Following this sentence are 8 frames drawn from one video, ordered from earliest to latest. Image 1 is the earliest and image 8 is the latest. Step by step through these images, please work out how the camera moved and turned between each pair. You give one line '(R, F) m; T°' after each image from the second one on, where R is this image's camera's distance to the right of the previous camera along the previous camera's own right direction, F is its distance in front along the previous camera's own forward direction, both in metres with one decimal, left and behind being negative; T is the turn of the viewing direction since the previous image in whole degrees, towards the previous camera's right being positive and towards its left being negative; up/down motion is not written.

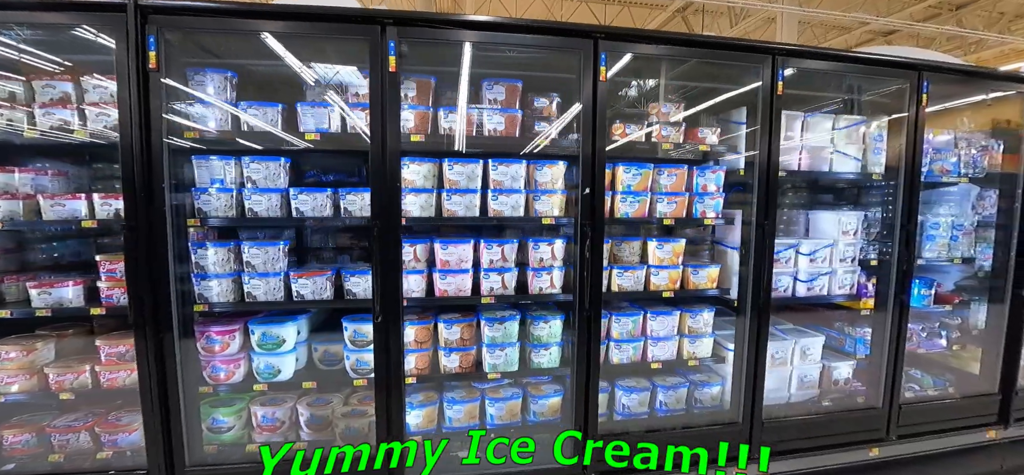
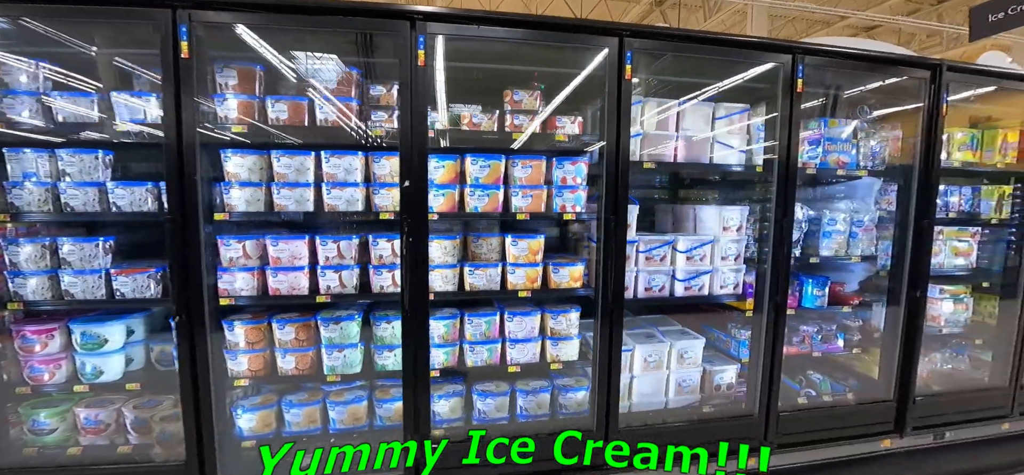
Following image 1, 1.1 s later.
(+0.7, +0.1) m; -1°
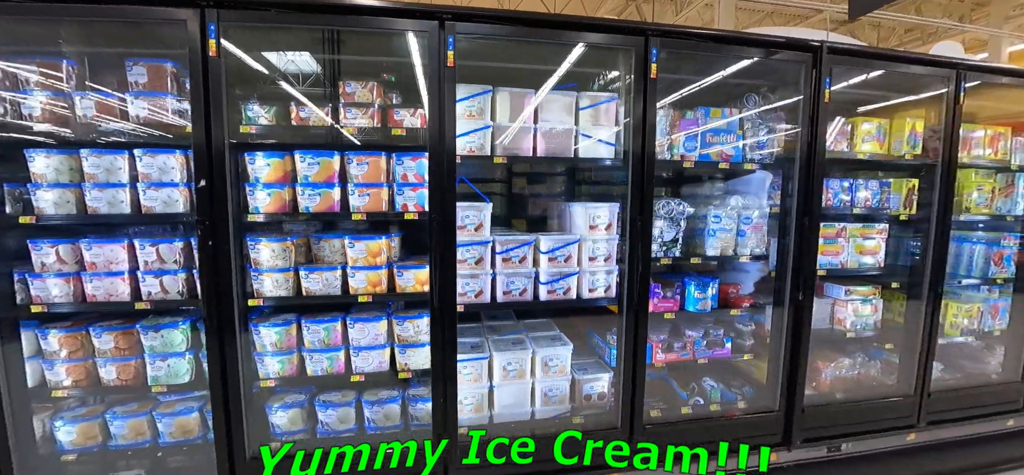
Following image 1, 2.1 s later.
(+0.7, +0.1) m; -1°
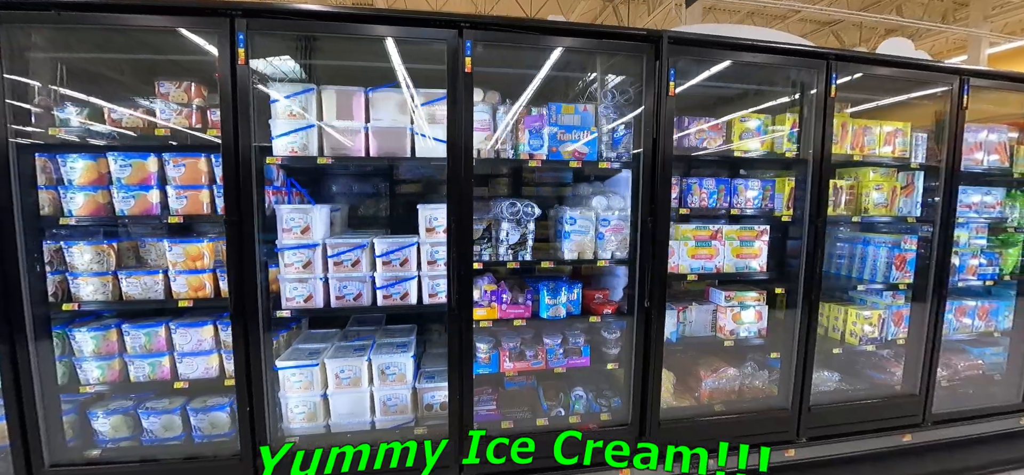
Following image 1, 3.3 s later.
(+0.8, +0.1) m; -2°
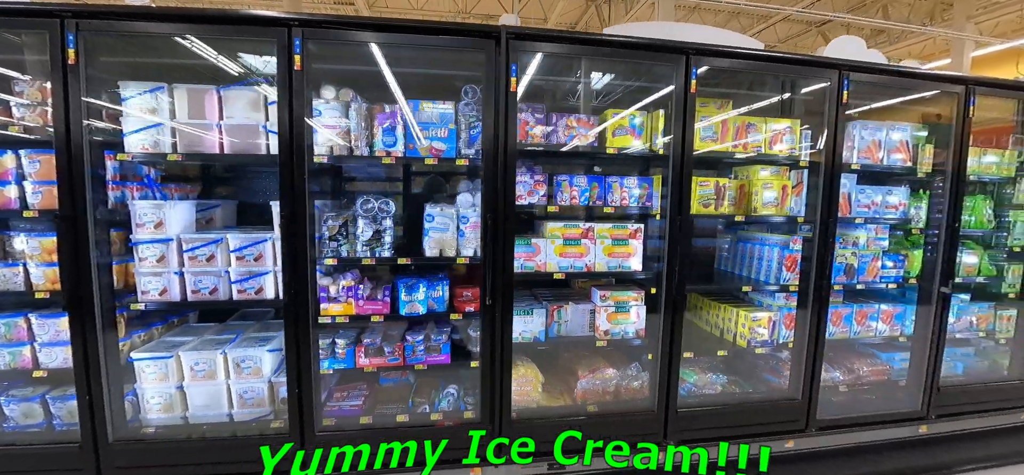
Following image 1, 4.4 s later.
(+0.7, 0.0) m; -2°
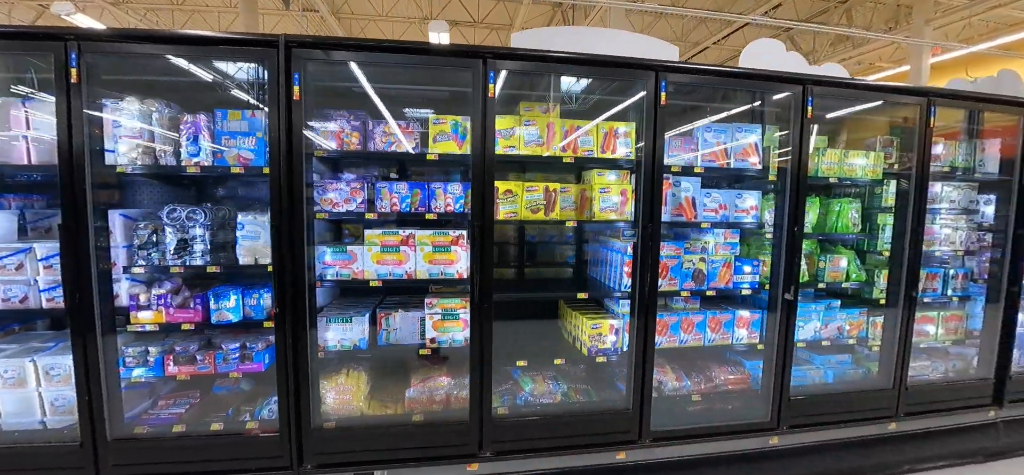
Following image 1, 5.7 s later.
(+0.9, 0.0) m; -1°
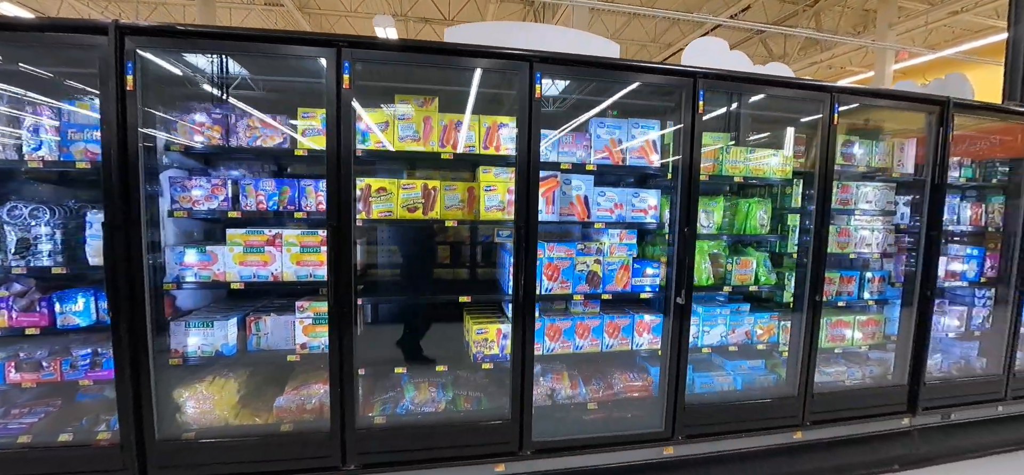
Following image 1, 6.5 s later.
(+0.6, +0.1) m; 0°
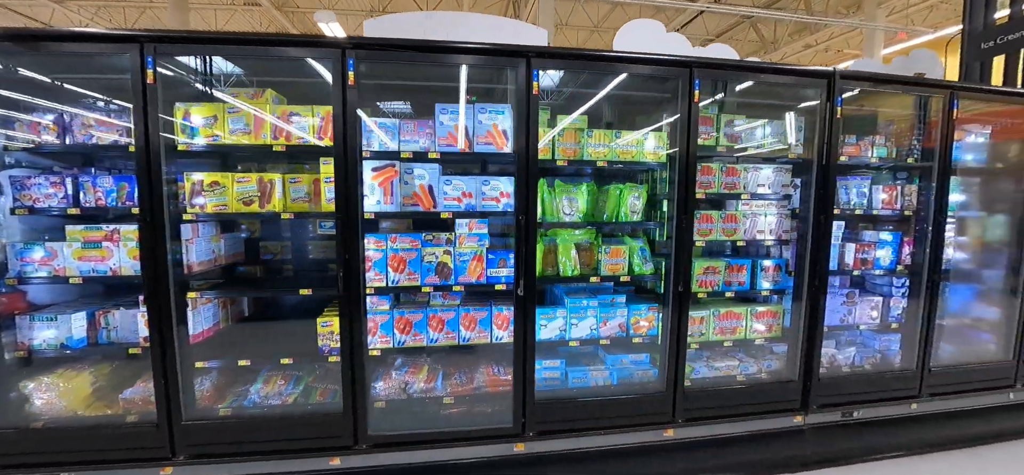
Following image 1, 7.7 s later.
(+0.9, +0.1) m; -3°
